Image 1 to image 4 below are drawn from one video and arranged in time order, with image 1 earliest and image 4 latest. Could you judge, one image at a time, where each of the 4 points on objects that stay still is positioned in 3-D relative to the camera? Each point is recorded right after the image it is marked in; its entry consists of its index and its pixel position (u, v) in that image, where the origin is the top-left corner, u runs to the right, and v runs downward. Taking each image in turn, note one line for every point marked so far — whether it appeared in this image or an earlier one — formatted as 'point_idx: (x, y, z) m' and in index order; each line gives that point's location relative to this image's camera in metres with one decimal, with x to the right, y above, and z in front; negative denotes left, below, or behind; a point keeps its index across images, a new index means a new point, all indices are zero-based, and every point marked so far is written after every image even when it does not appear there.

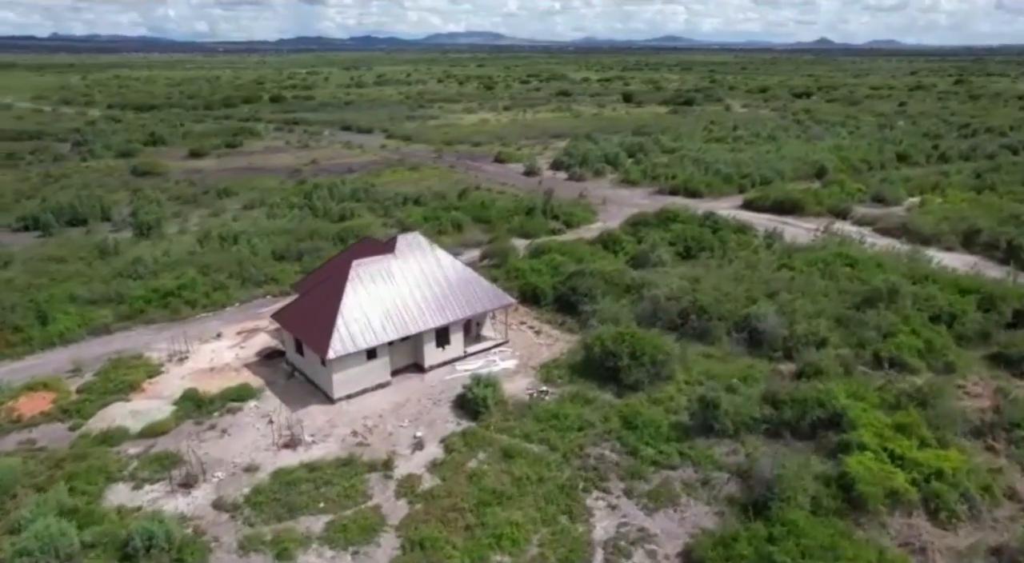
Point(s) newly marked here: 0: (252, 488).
0: (-7.7, -6.1, +19.7) m
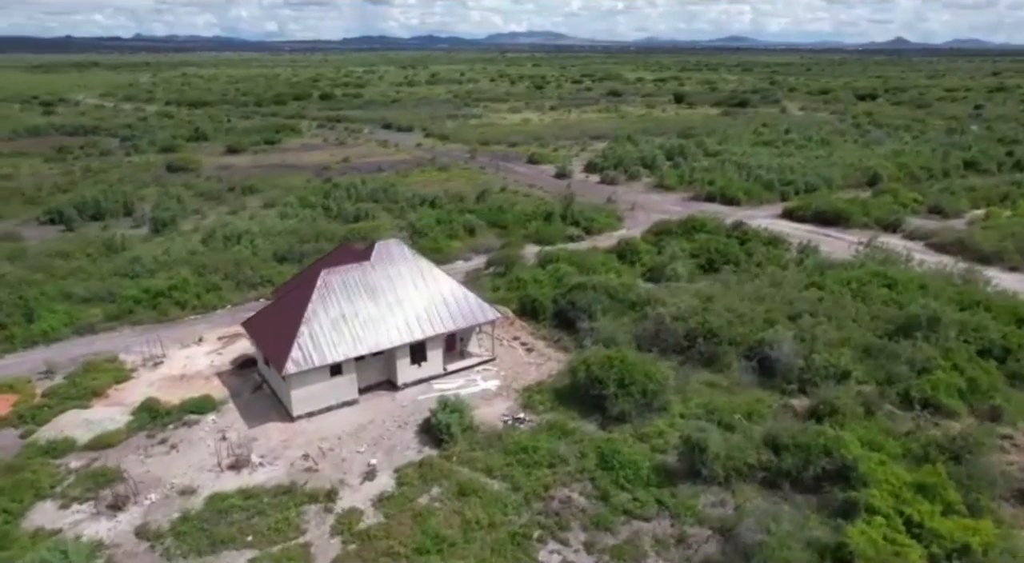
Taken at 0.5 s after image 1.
0: (-9.1, -6.3, +18.2) m
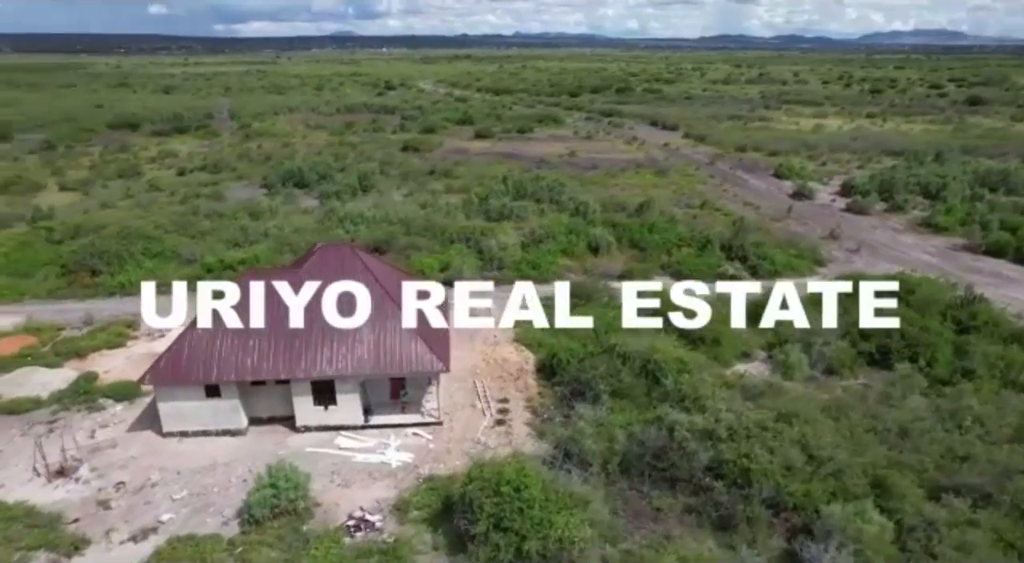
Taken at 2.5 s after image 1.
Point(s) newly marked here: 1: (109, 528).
0: (-13.8, -5.7, +16.3) m
1: (-9.6, -5.9, +15.9) m
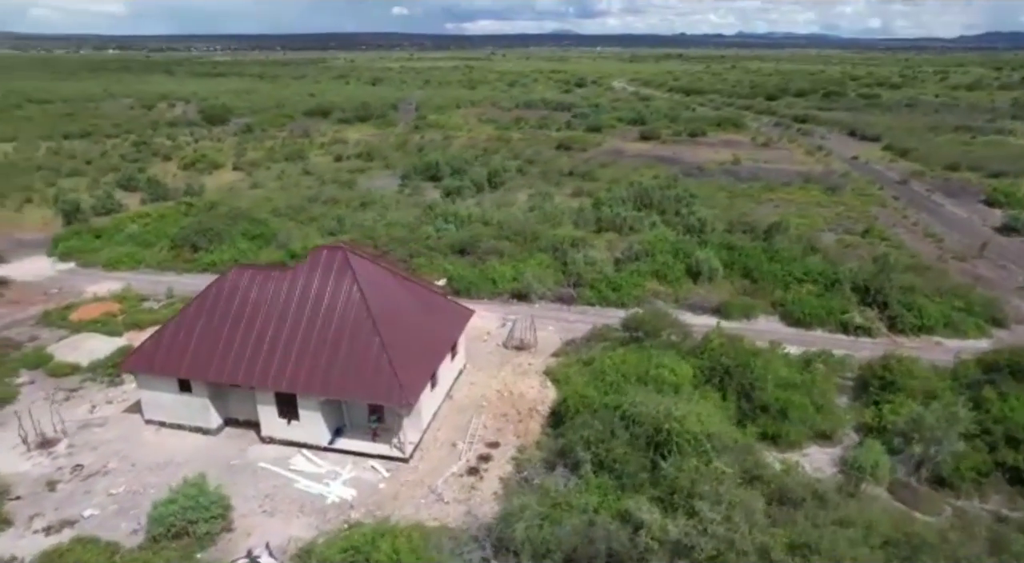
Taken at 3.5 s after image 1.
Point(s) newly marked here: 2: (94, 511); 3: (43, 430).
0: (-15.0, -4.8, +17.3) m
1: (-11.2, -5.5, +15.7) m
2: (-9.9, -5.5, +15.7) m
3: (-13.3, -4.2, +18.9) m
